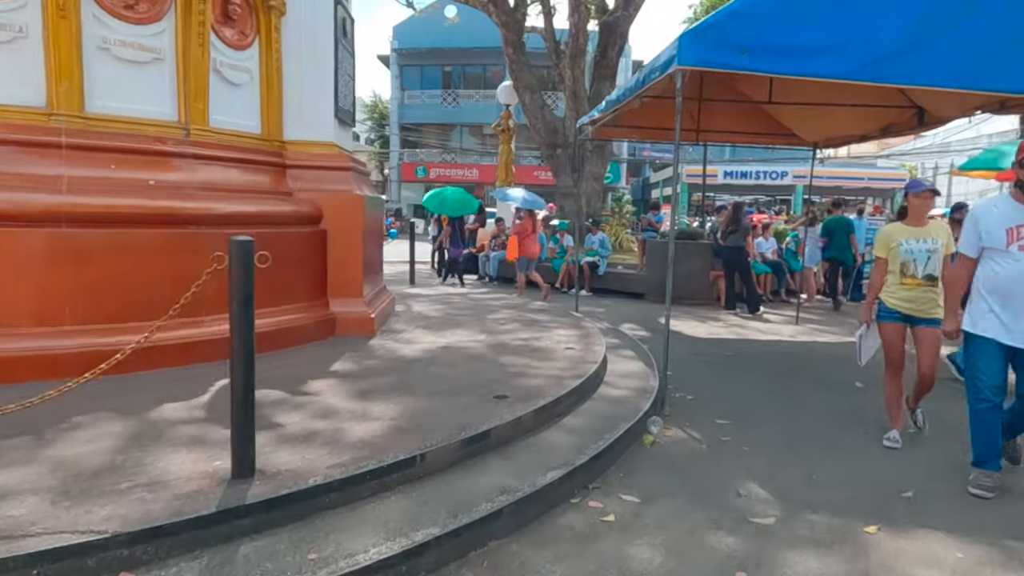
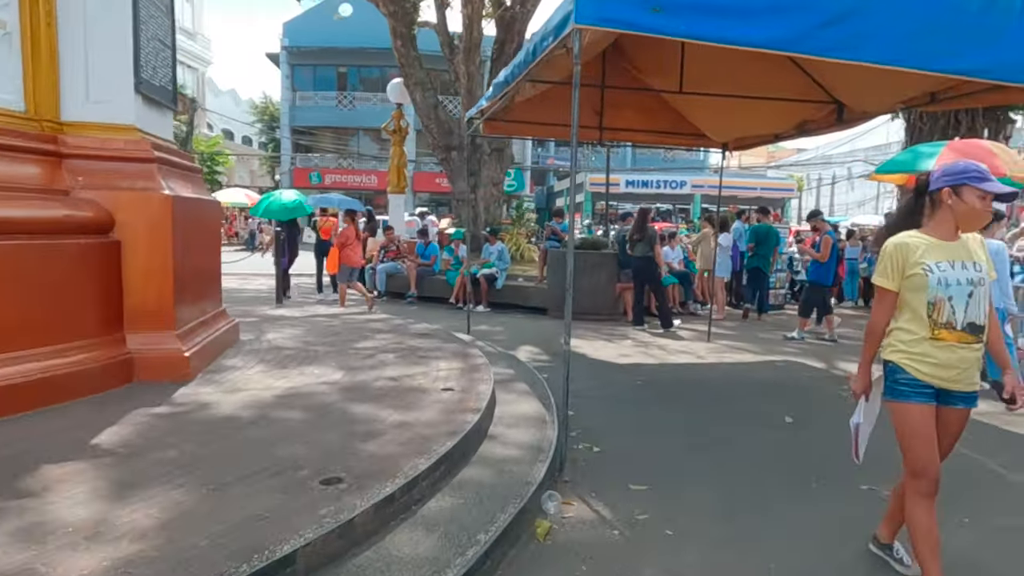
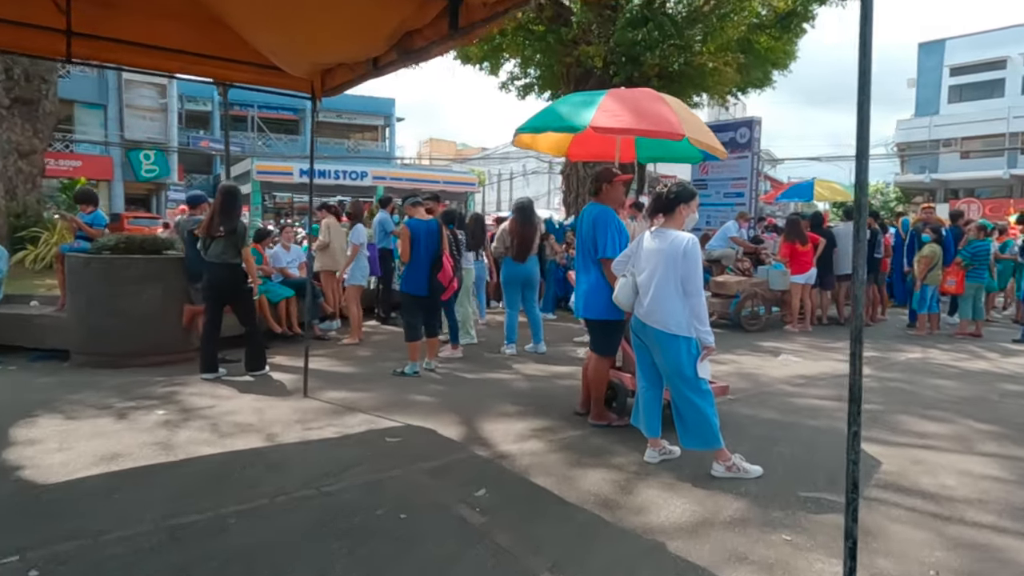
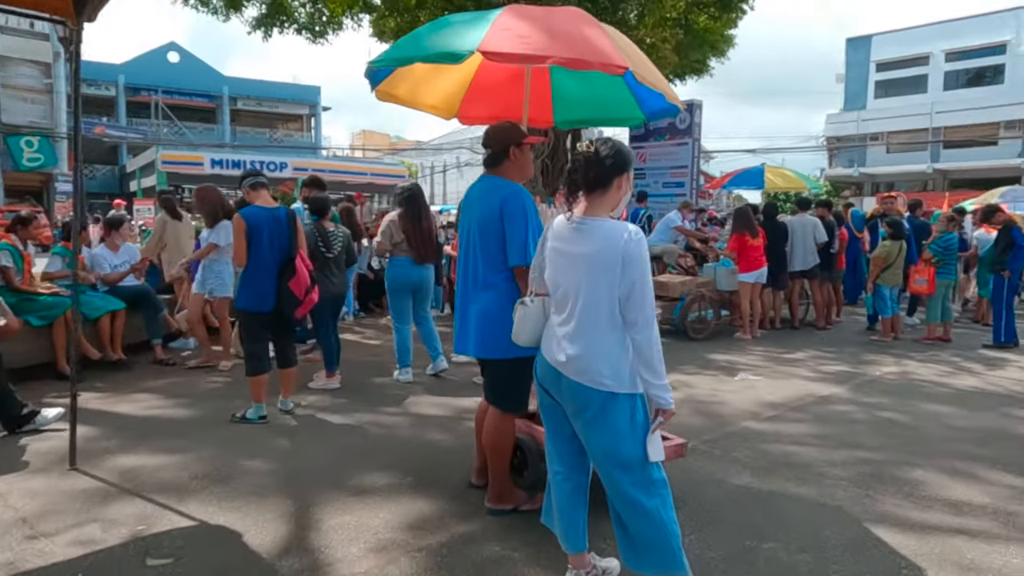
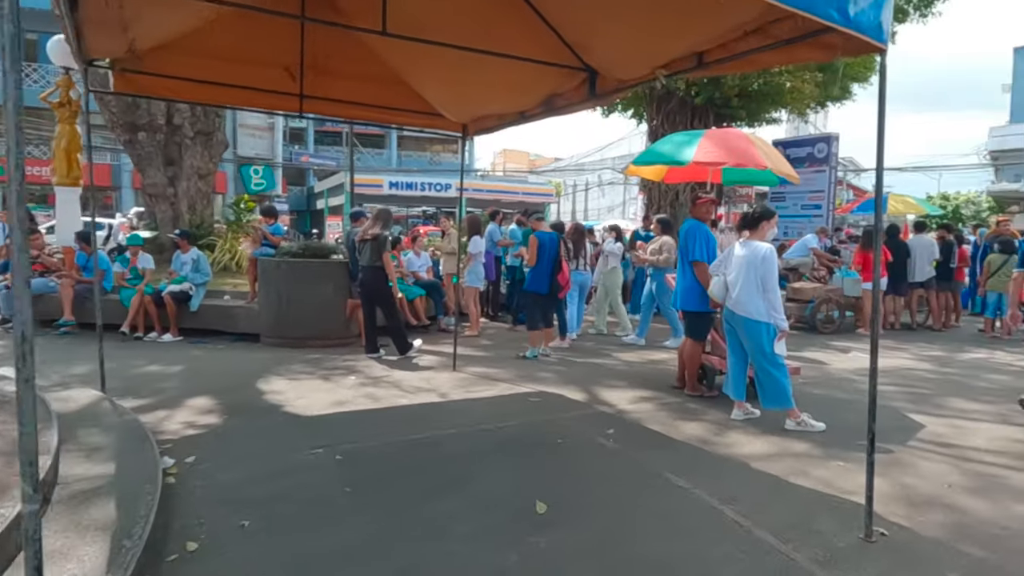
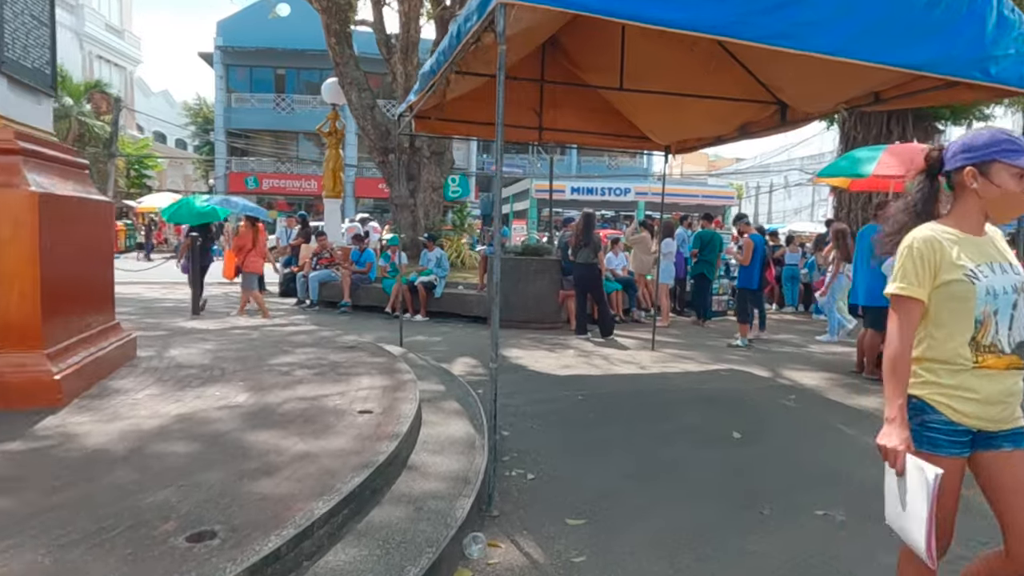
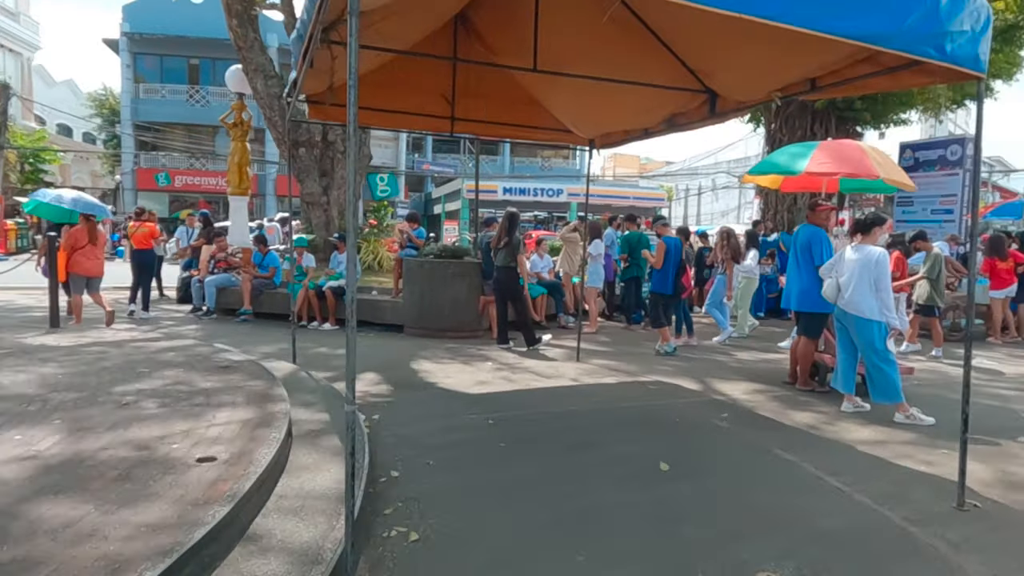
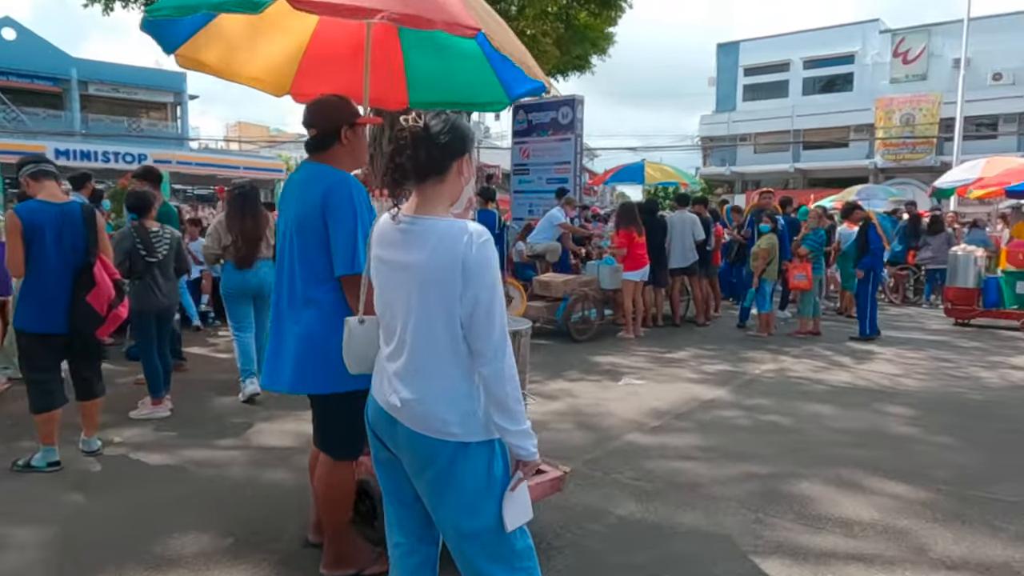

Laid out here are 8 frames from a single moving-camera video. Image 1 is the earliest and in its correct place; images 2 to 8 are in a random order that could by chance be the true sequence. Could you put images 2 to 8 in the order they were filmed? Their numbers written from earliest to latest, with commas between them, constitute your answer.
2, 6, 7, 5, 3, 4, 8
